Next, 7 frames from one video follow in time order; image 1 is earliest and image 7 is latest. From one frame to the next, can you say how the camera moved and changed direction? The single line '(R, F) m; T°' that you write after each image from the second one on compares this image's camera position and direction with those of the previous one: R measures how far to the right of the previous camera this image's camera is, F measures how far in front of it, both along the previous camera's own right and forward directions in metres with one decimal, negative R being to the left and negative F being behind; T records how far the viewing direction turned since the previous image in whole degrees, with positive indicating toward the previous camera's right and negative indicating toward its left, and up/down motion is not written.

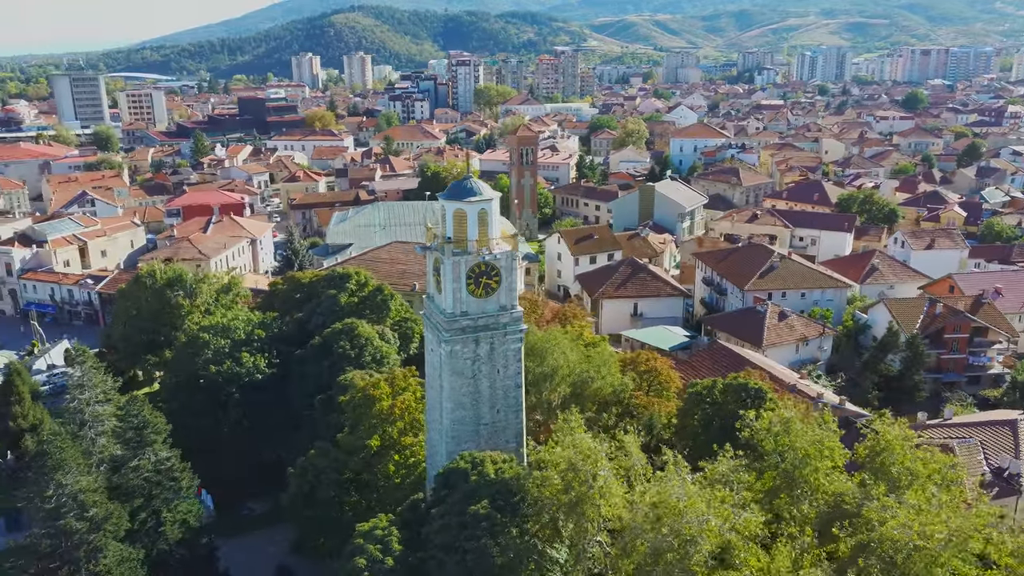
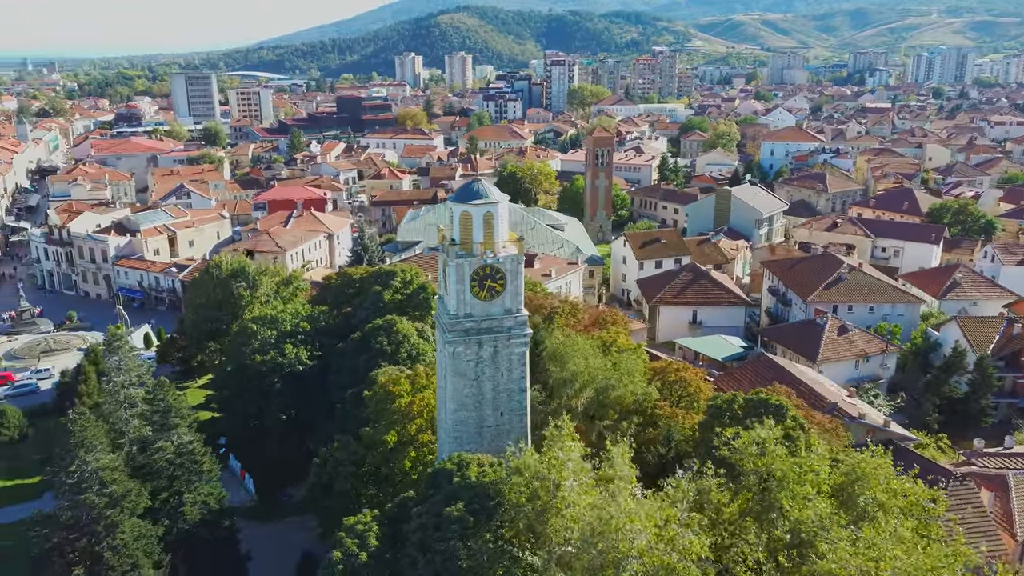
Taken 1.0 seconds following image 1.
(+1.8, +0.1) m; -7°
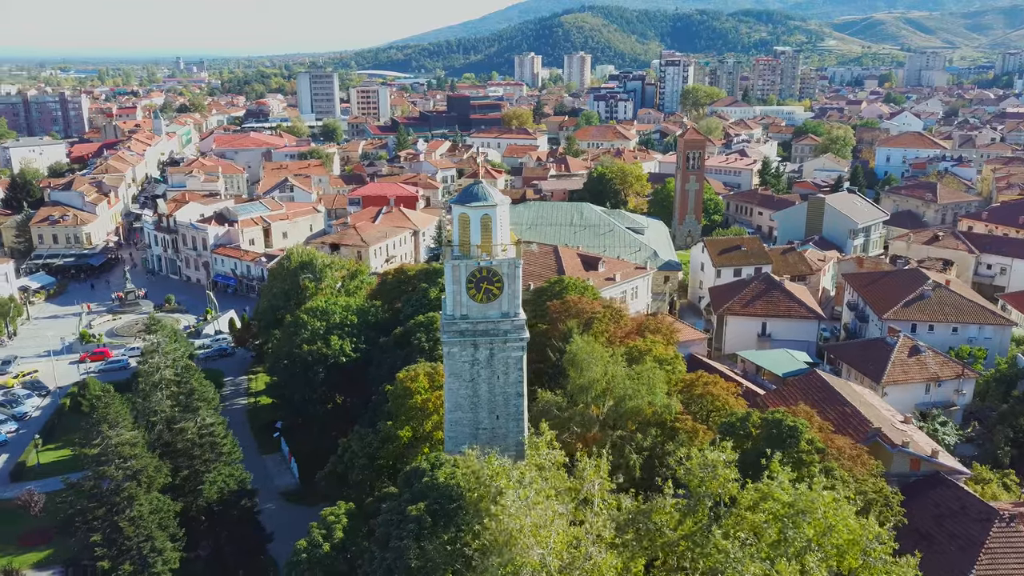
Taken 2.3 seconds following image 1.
(+2.3, +0.2) m; -8°
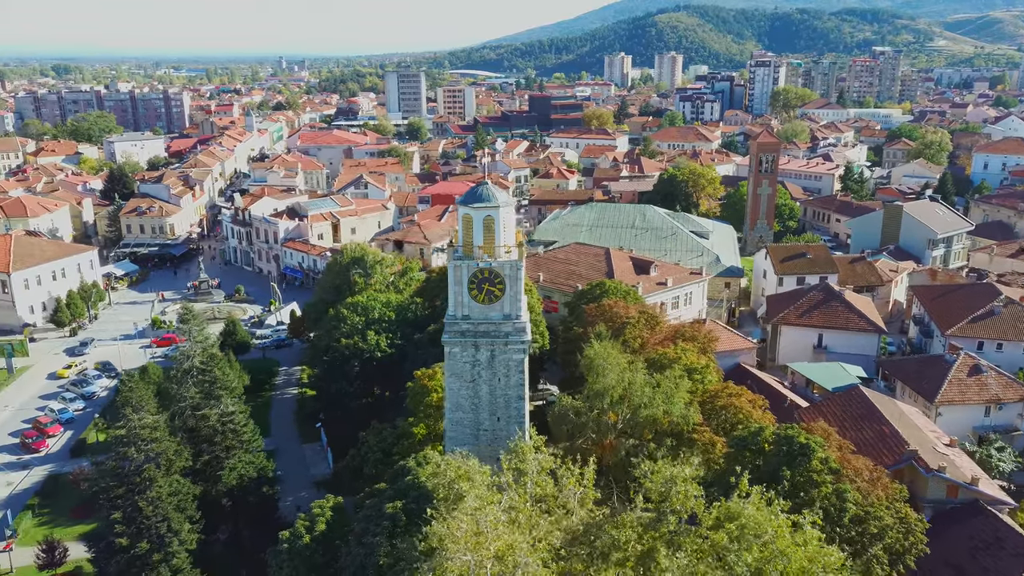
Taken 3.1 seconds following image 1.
(+1.6, +0.2) m; -6°
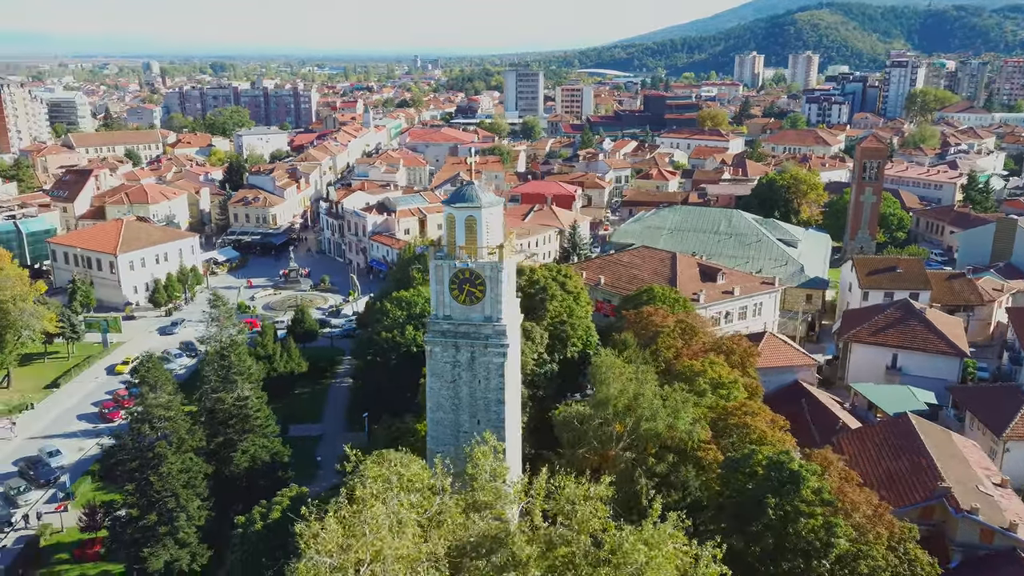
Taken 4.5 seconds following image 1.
(+2.7, +0.5) m; -9°
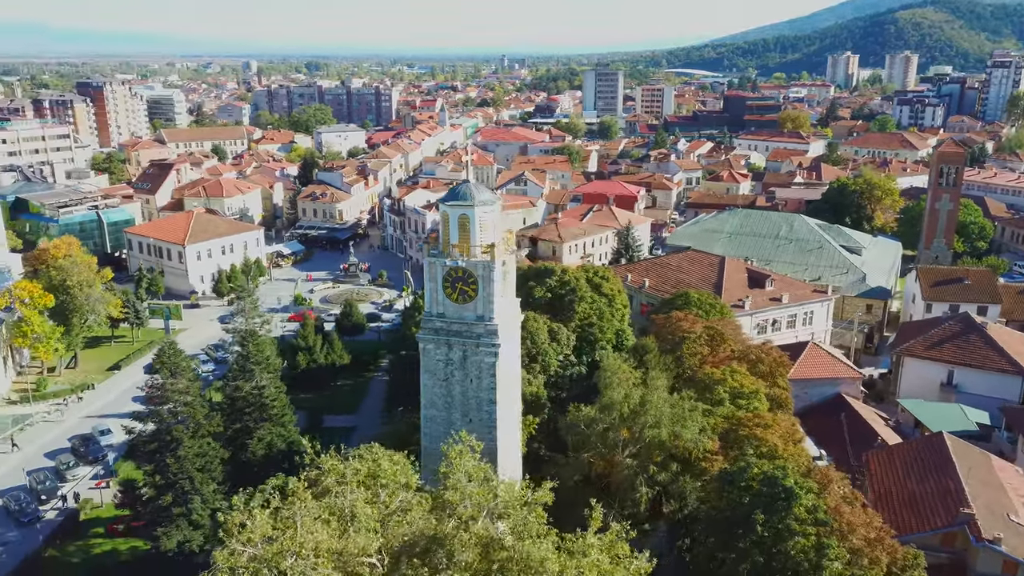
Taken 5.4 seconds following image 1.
(+1.7, +0.2) m; -6°
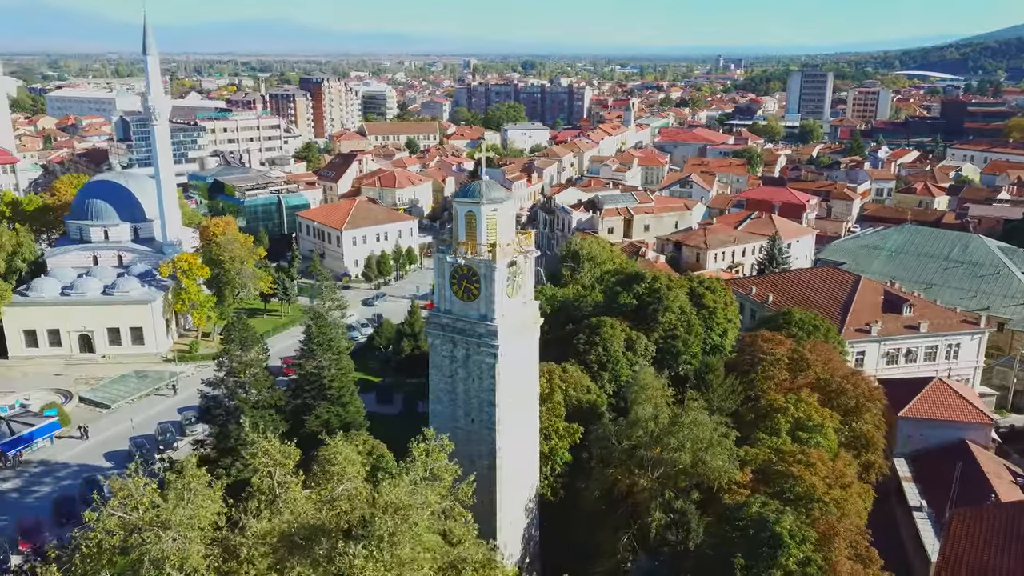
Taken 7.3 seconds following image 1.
(+3.6, +0.8) m; -14°
